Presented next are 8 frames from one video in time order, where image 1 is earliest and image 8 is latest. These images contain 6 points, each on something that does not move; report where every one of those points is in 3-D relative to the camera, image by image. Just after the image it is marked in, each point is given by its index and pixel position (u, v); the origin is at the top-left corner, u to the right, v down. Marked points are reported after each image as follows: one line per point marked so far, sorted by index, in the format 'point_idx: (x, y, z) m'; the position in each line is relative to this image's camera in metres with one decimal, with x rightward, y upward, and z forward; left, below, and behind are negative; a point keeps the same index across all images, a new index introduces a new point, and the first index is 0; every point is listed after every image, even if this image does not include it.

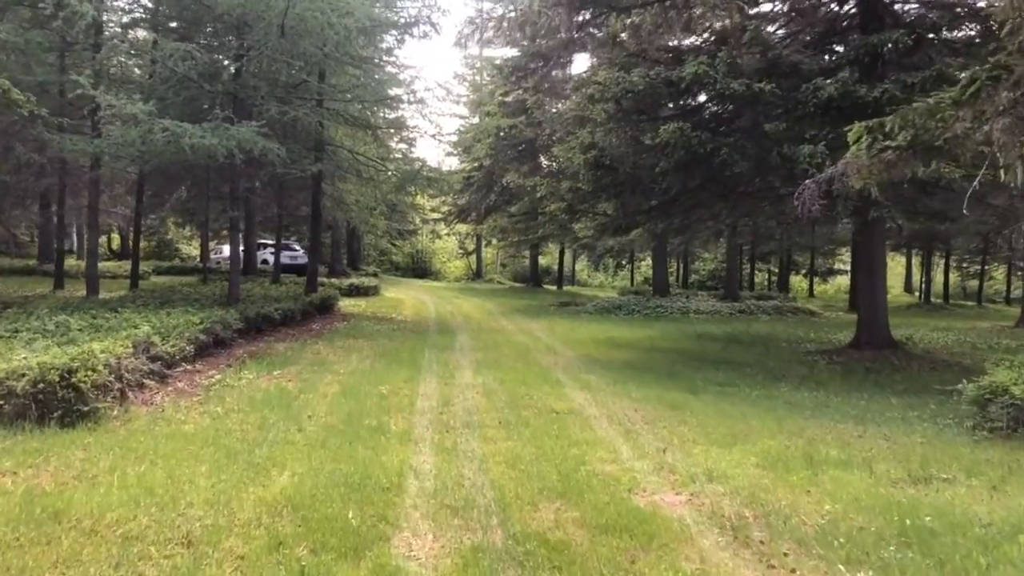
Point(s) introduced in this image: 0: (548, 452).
0: (+0.3, -1.2, +6.3) m
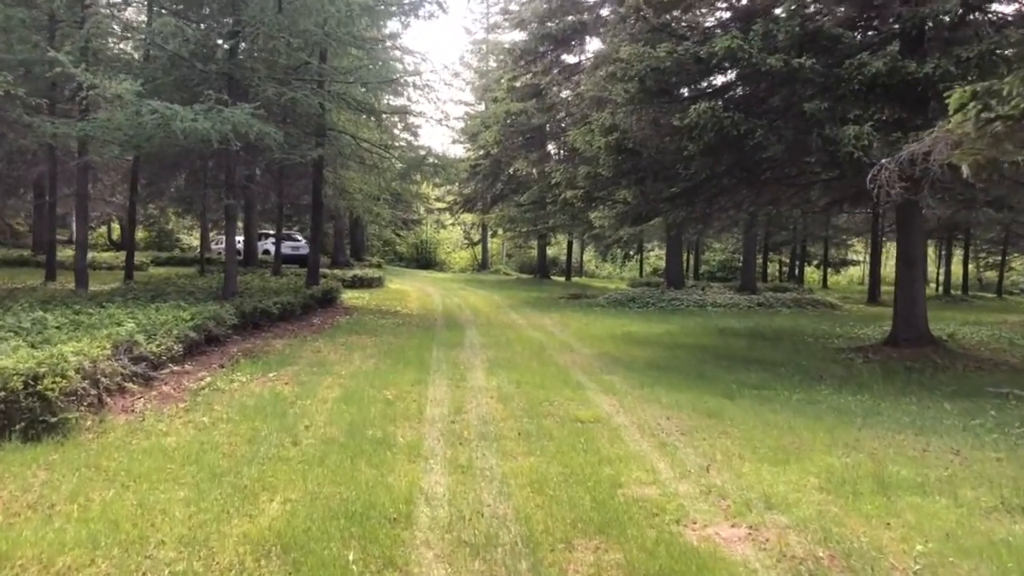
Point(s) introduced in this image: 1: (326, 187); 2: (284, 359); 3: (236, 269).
0: (+0.4, -1.2, +5.5) m
1: (-4.2, +2.3, +19.3) m
2: (-2.6, -0.8, +9.6) m
3: (-4.6, +0.3, +14.1) m
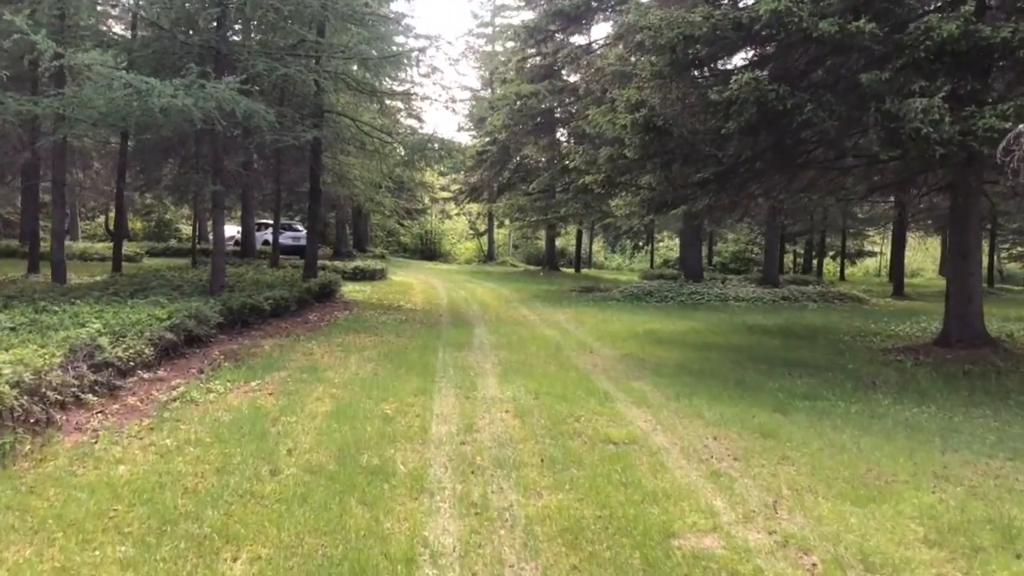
0: (+0.6, -1.2, +4.5) m
1: (-4.0, +2.5, +18.3) m
2: (-2.4, -0.8, +8.6) m
3: (-4.4, +0.4, +13.0) m
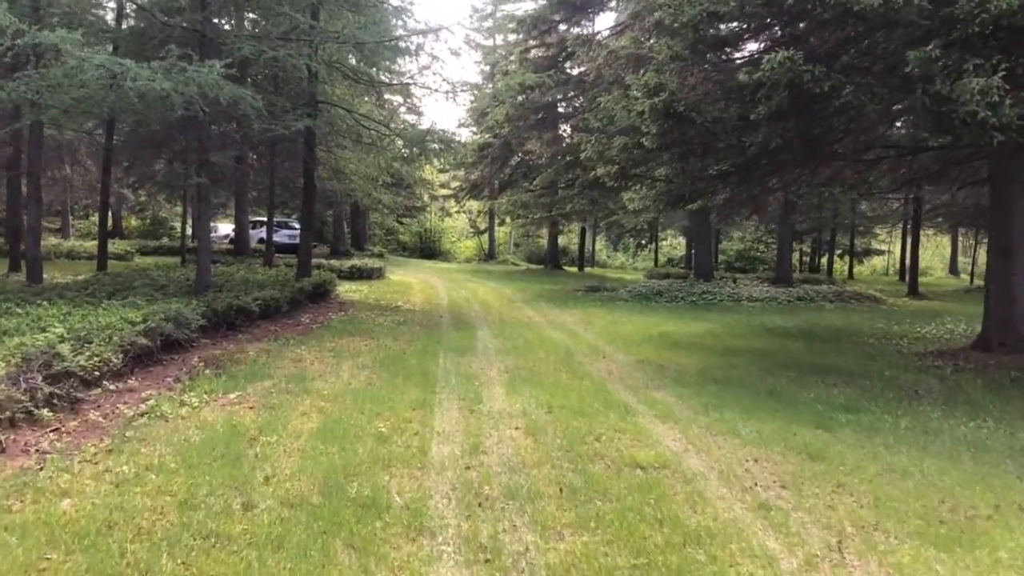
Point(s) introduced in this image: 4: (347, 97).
0: (+0.6, -1.2, +3.7) m
1: (-3.9, +2.5, +17.5) m
2: (-2.4, -0.8, +7.8) m
3: (-4.3, +0.4, +12.3) m
4: (-3.1, +3.6, +16.0) m
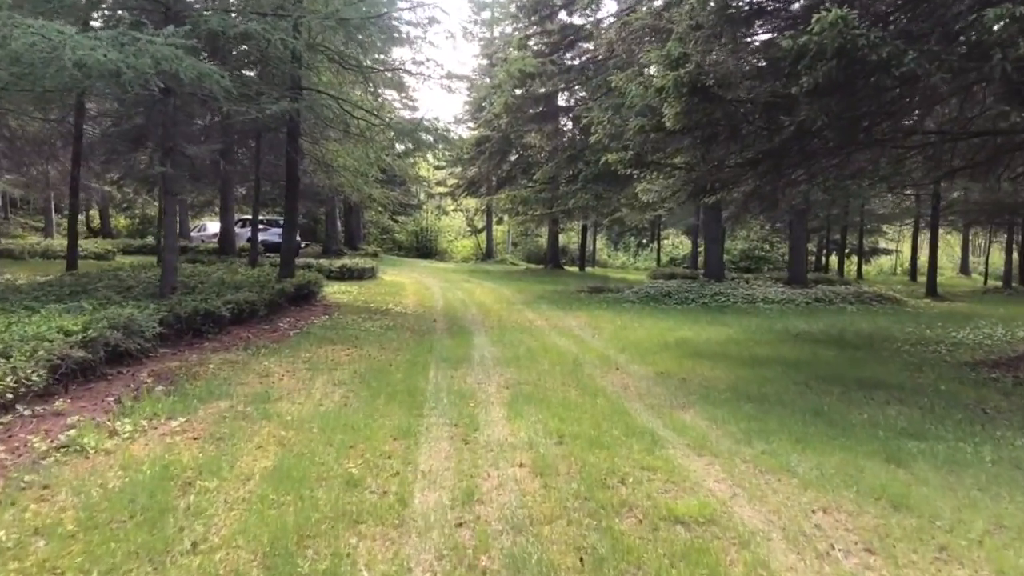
0: (+0.7, -1.2, +2.6) m
1: (-3.9, +2.4, +16.3) m
2: (-2.3, -0.8, +6.6) m
3: (-4.3, +0.4, +11.1) m
4: (-3.1, +3.6, +14.9) m
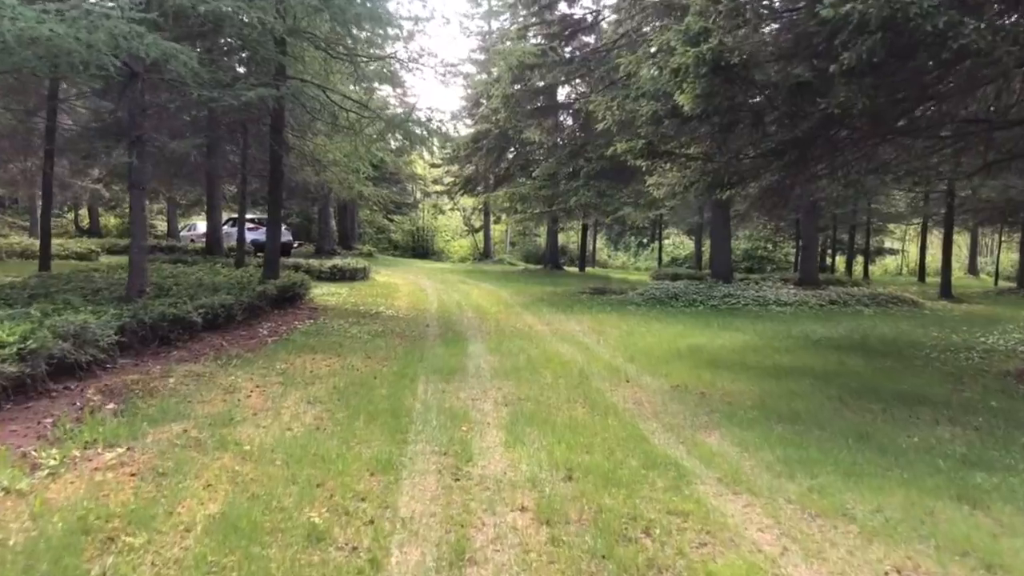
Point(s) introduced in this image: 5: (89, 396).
0: (+0.7, -1.2, +1.7) m
1: (-4.0, +2.4, +15.5) m
2: (-2.3, -0.8, +5.8) m
3: (-4.3, +0.4, +10.3) m
4: (-3.1, +3.5, +14.0) m
5: (-3.0, -0.8, +6.1) m
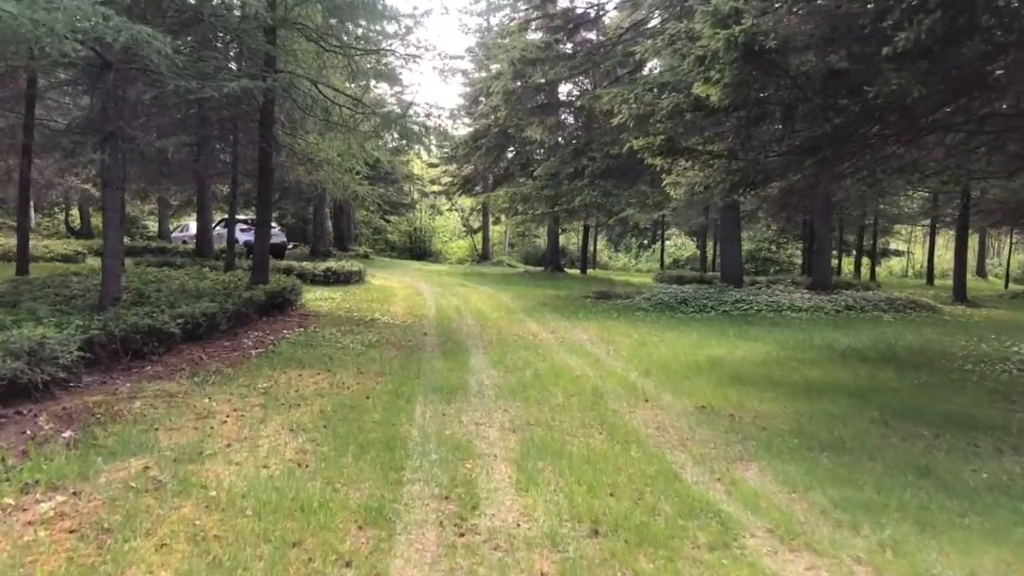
0: (+0.7, -1.3, +1.0) m
1: (-3.9, +2.3, +14.7) m
2: (-2.3, -0.9, +5.1) m
3: (-4.3, +0.3, +9.5) m
4: (-3.1, +3.4, +13.3) m
5: (-3.0, -0.8, +5.3) m
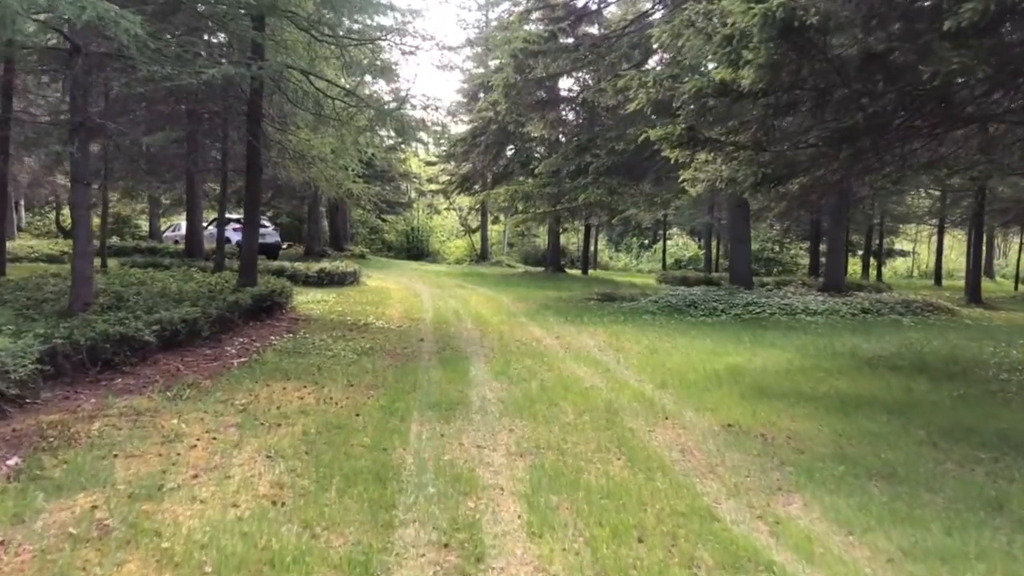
0: (+0.8, -1.4, +0.4) m
1: (-3.9, +2.3, +14.1) m
2: (-2.2, -0.9, +4.4) m
3: (-4.3, +0.3, +8.9) m
4: (-3.1, +3.4, +12.6) m
5: (-2.9, -0.9, +4.7) m
